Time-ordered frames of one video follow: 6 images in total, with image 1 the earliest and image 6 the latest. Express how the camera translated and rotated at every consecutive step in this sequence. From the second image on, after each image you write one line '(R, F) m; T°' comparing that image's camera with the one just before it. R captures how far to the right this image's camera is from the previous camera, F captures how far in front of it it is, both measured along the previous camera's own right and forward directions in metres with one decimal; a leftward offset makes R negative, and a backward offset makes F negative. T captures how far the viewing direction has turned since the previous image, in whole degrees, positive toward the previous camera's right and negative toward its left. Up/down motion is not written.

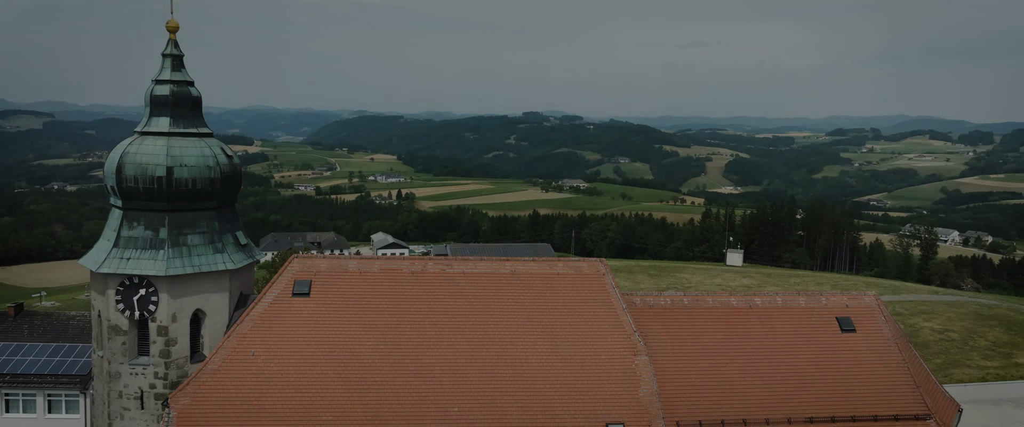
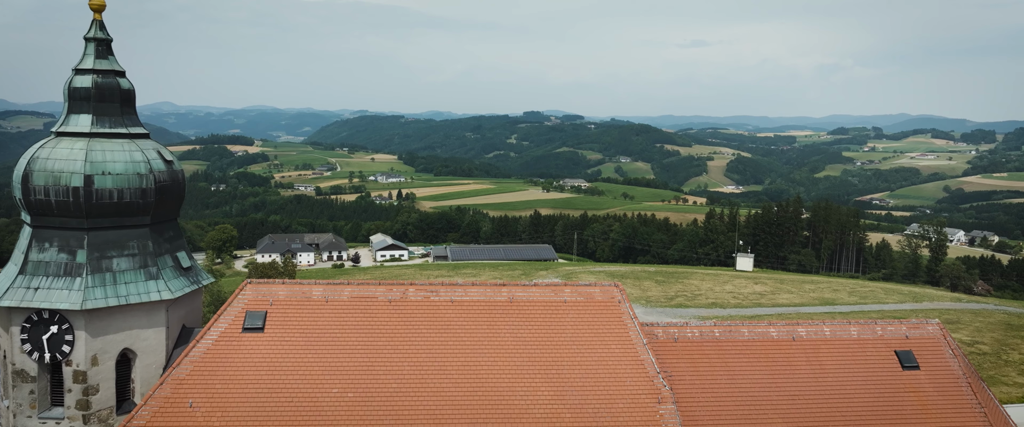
(0.0, +0.3) m; 0°
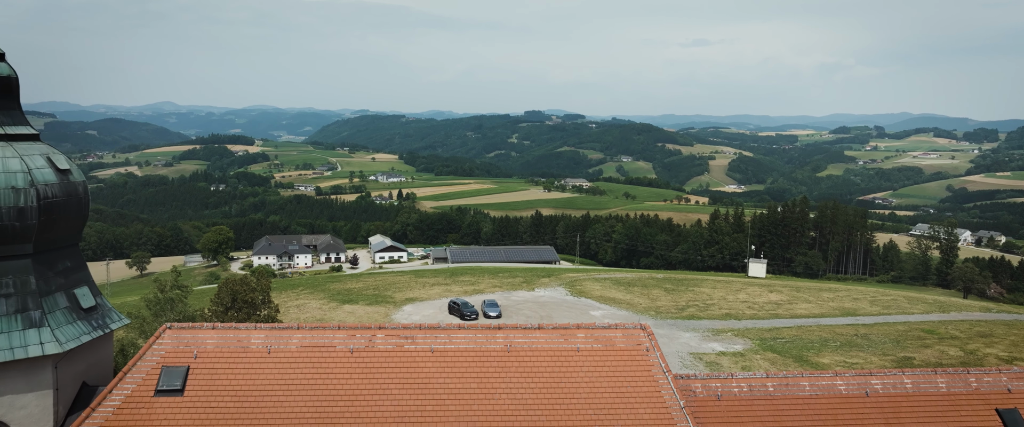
(0.0, +0.3) m; 0°
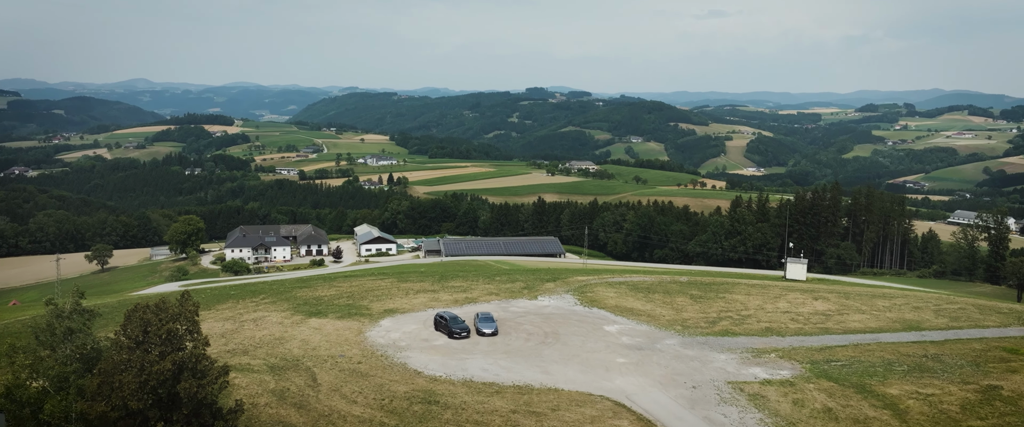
(+0.2, +6.7) m; 0°
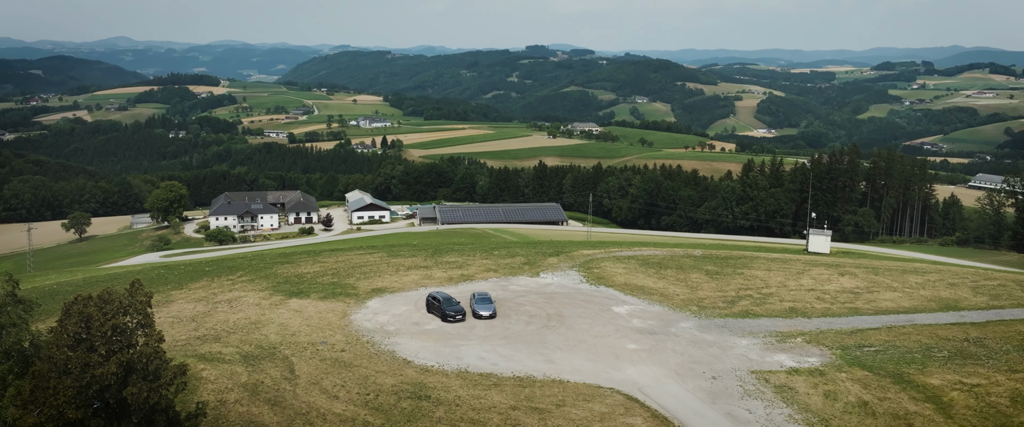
(0.0, +3.4) m; 0°
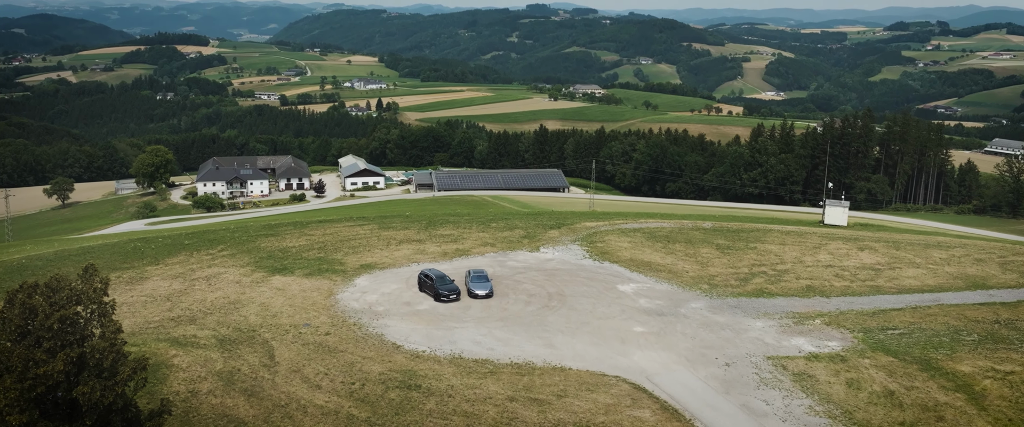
(+0.1, +2.4) m; 0°
